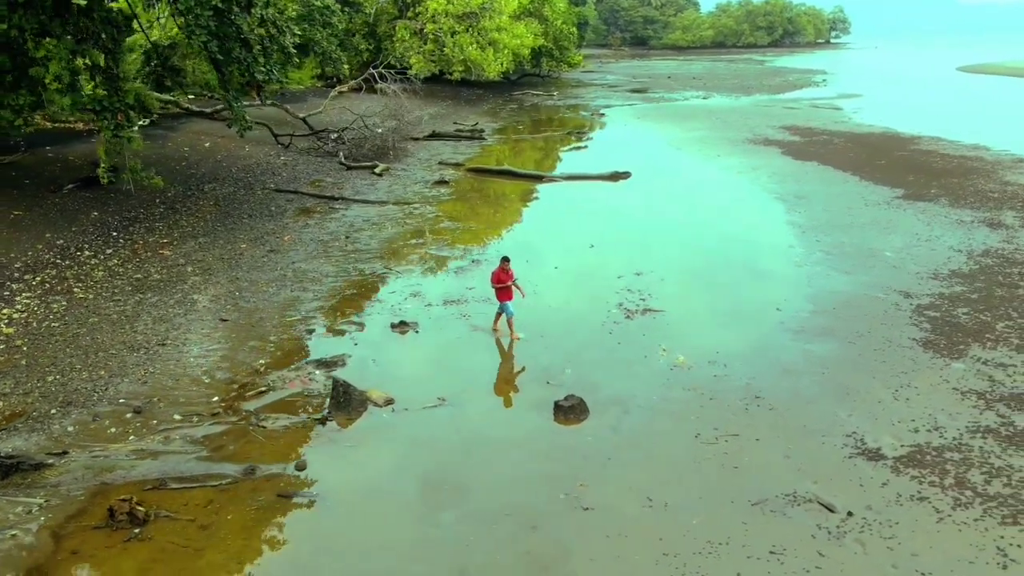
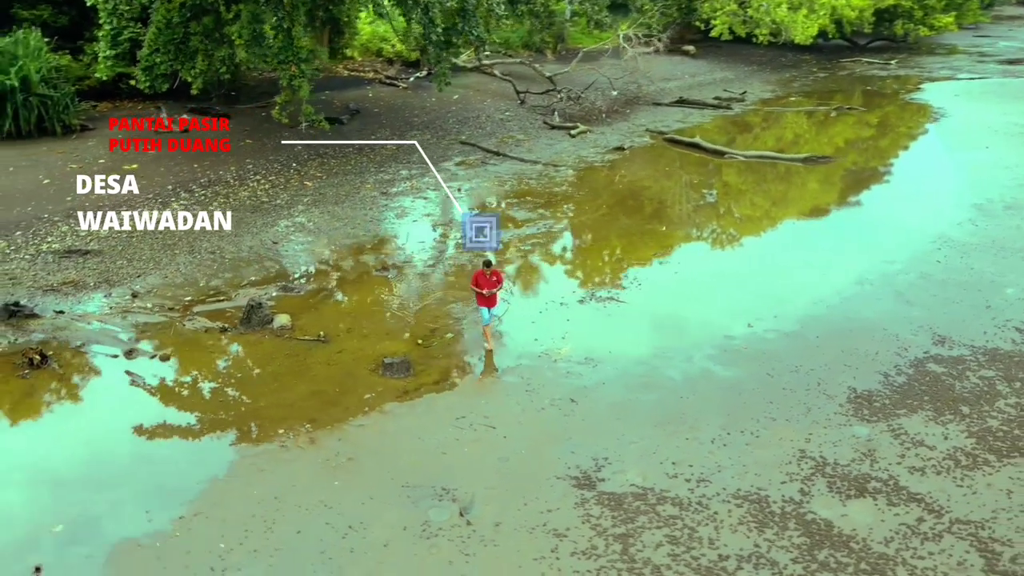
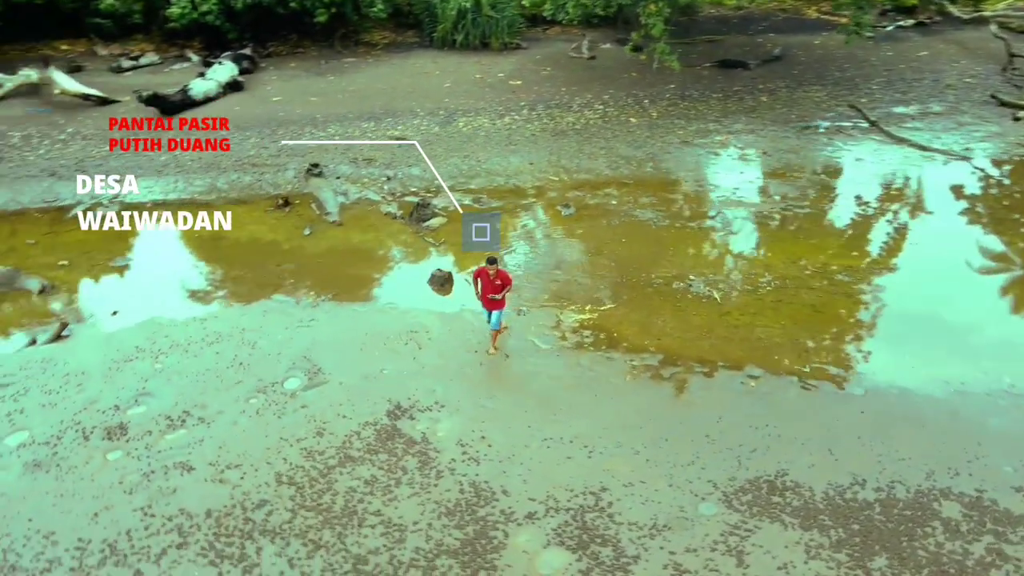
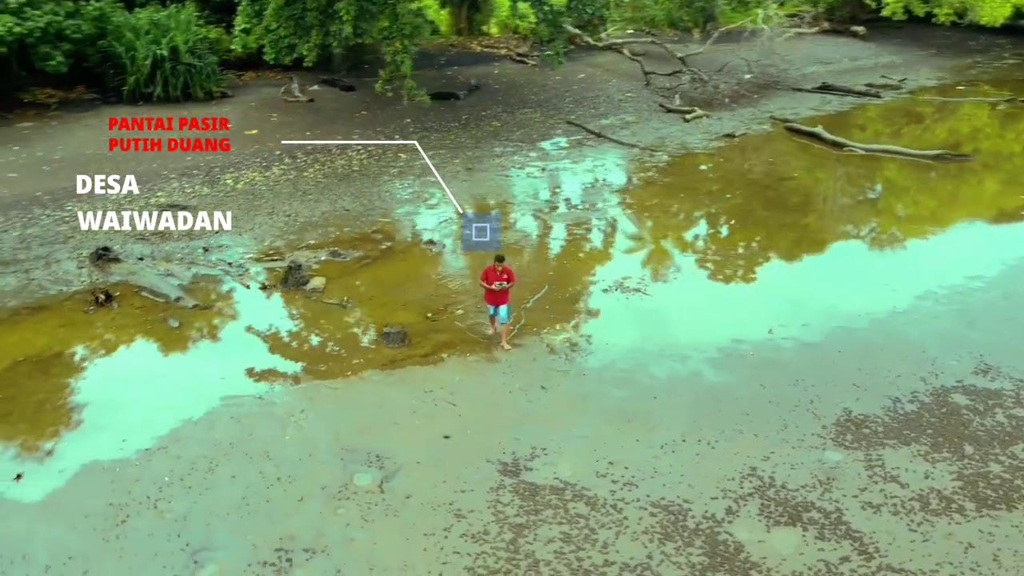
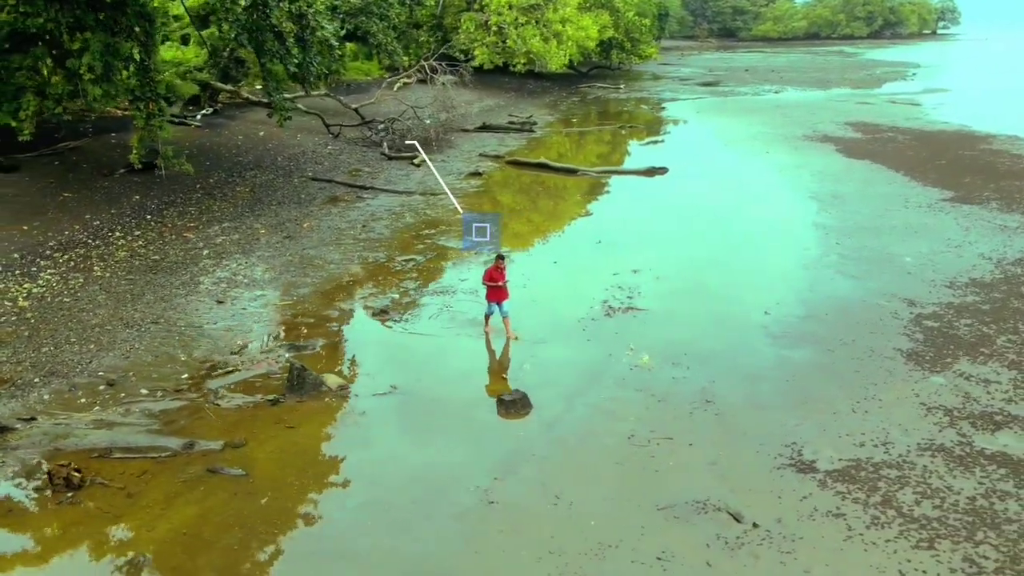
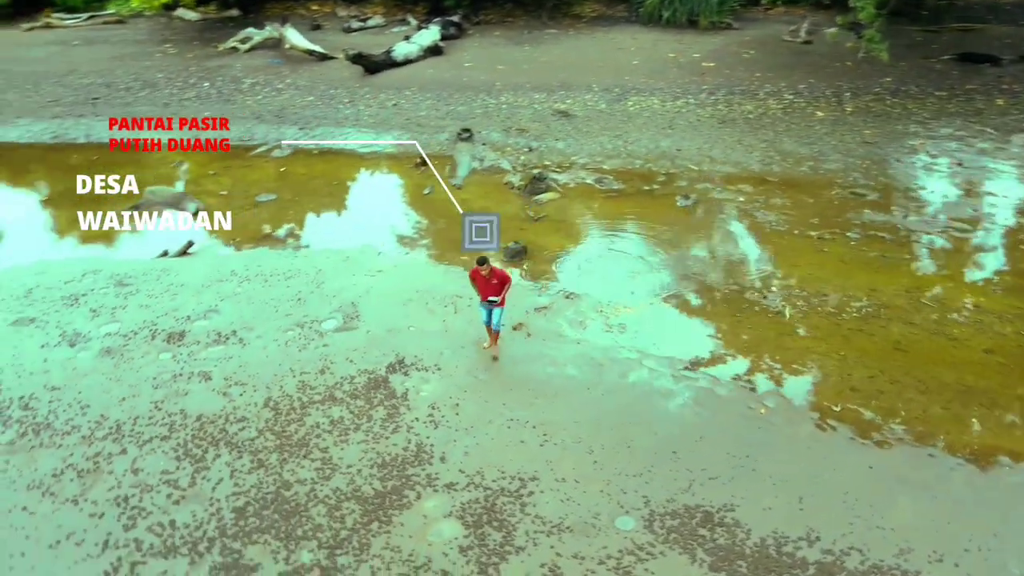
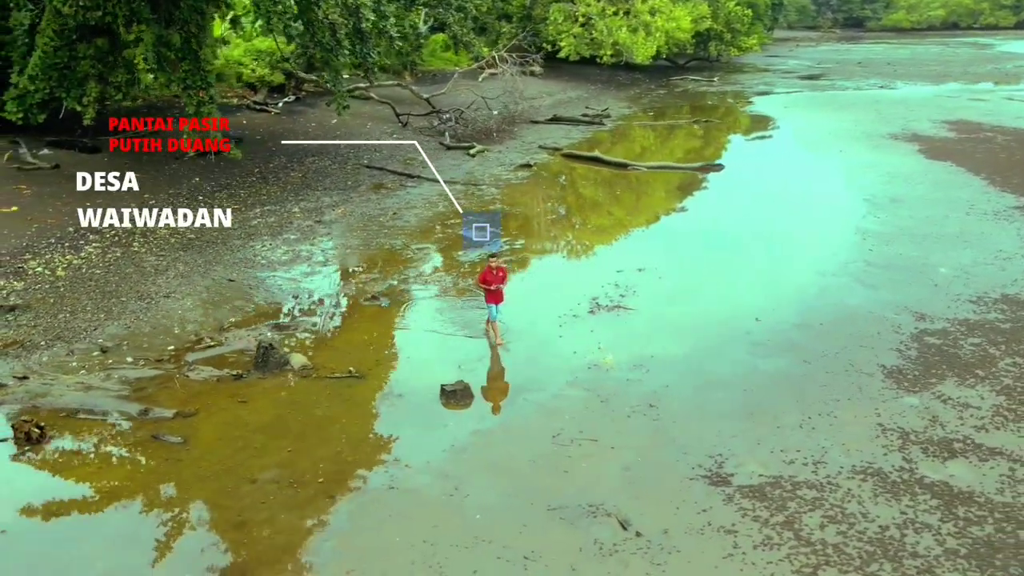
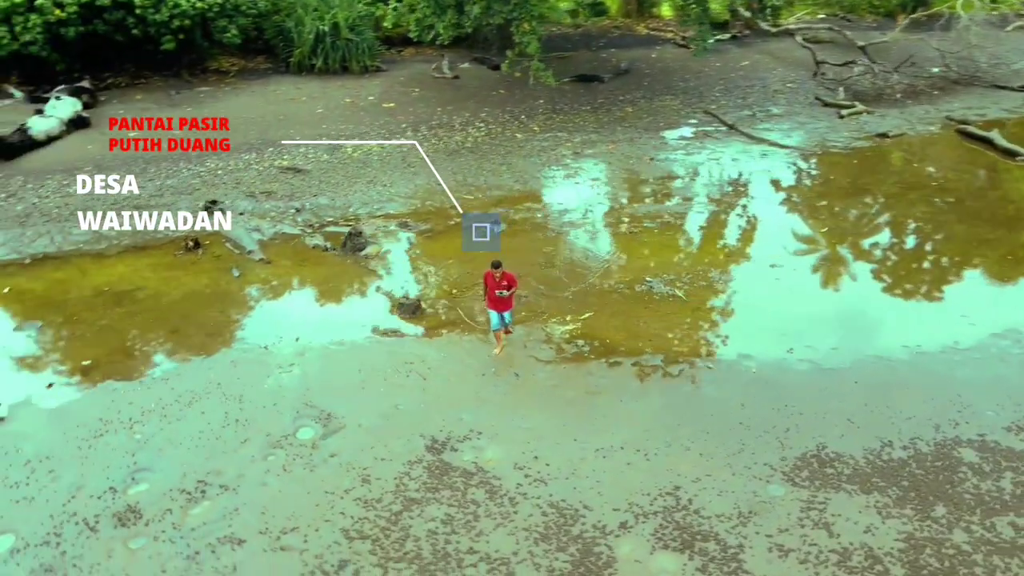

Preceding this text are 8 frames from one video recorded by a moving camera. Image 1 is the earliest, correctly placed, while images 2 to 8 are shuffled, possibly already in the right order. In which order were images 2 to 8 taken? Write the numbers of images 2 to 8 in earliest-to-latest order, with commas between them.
5, 7, 2, 4, 8, 3, 6
